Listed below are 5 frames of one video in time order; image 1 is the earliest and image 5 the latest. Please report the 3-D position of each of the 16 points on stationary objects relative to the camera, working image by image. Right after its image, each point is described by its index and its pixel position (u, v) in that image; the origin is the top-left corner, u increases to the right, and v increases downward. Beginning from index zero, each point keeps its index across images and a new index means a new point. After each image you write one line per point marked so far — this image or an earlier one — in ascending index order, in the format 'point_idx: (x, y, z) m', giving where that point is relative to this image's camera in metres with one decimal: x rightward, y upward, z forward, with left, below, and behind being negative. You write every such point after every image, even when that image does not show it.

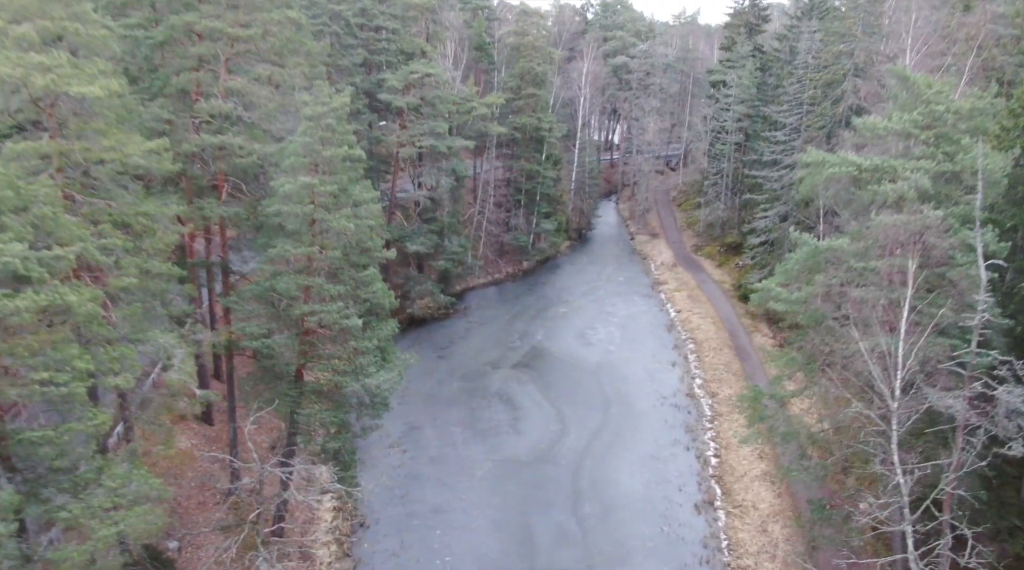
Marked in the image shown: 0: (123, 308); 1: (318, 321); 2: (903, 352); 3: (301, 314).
0: (-7.2, -0.4, +15.5) m
1: (-4.4, -0.8, +18.9) m
2: (+6.9, -1.2, +14.8) m
3: (-4.7, -0.6, +18.6) m
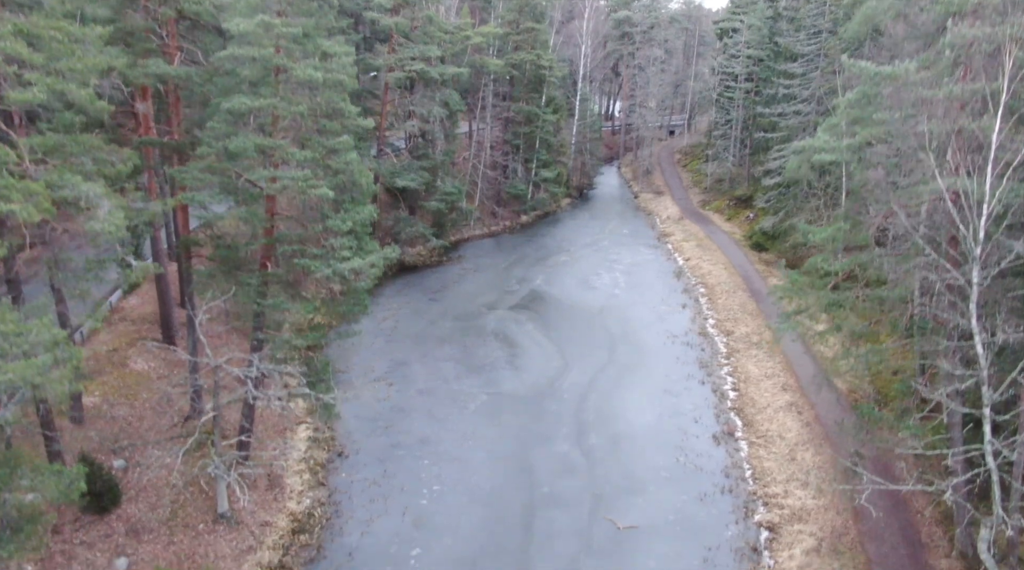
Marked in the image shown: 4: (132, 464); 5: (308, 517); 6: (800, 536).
0: (-7.3, +2.2, +12.7) m
1: (-4.5, +1.8, +16.1) m
2: (+6.8, +1.5, +12.1) m
3: (-4.8, +2.0, +15.8) m
4: (-8.4, -4.0, +18.6) m
5: (-4.6, -5.3, +19.2) m
6: (+6.3, -5.5, +18.4) m
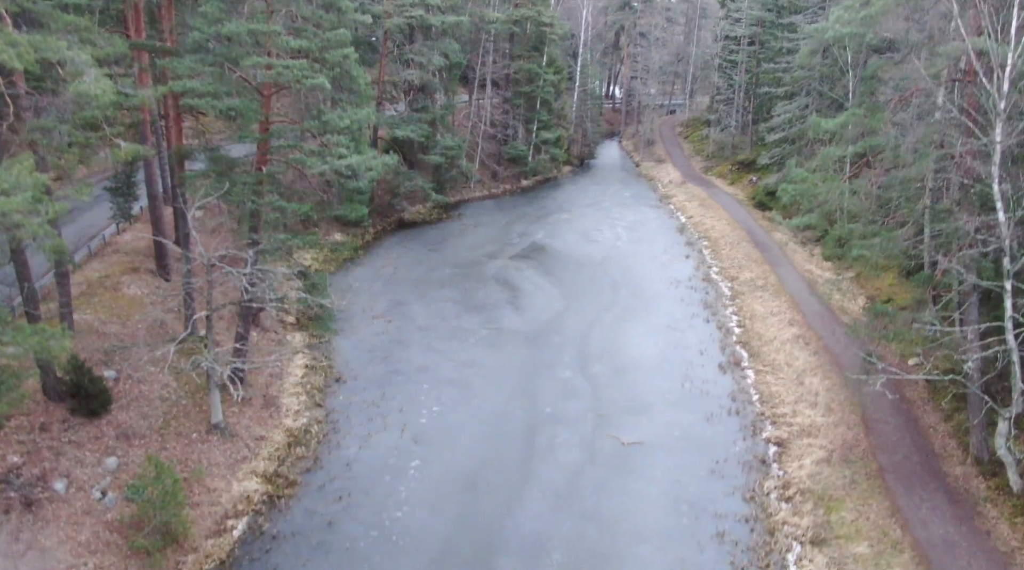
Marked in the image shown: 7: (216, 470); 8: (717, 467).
0: (-7.2, +4.2, +12.2) m
1: (-4.4, +3.8, +15.6) m
2: (+6.9, +3.4, +11.6) m
3: (-4.7, +4.0, +15.3) m
4: (-8.3, -2.0, +18.1) m
5: (-4.6, -3.3, +18.7) m
6: (+6.4, -3.5, +17.9) m
7: (-5.8, -3.6, +16.4) m
8: (+4.3, -3.8, +17.7) m
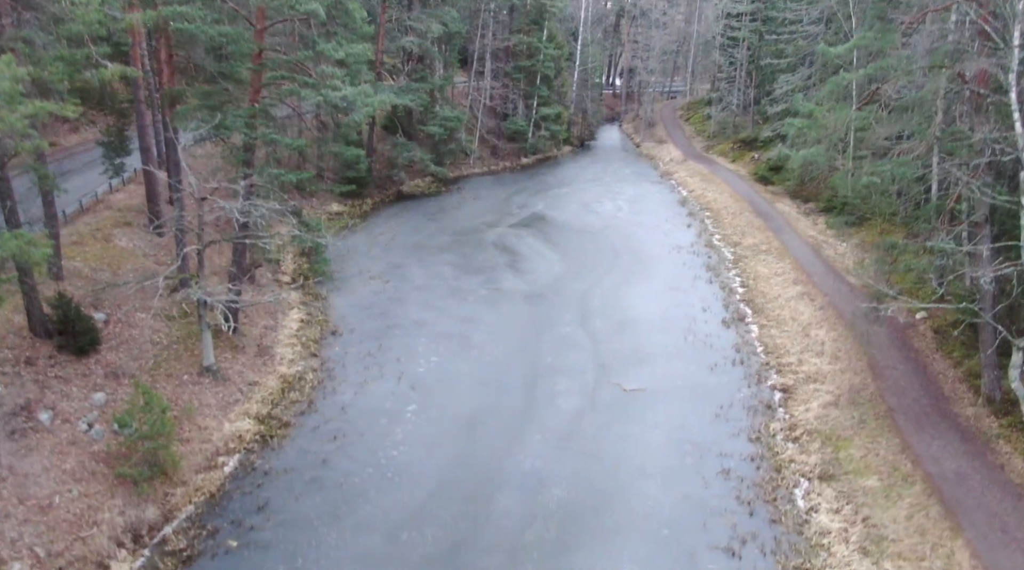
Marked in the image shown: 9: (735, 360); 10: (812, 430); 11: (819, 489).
0: (-7.2, +5.4, +11.8) m
1: (-4.4, +5.1, +15.2) m
2: (+6.9, +4.7, +11.1) m
3: (-4.7, +5.2, +14.9) m
4: (-8.4, -0.7, +17.6) m
5: (-4.6, -2.1, +18.3) m
6: (+6.3, -2.3, +17.5) m
7: (-5.8, -2.4, +15.9) m
8: (+4.3, -2.6, +17.3) m
9: (+5.3, -1.8, +19.8) m
10: (+5.7, -2.7, +15.9) m
11: (+5.2, -3.4, +14.1) m
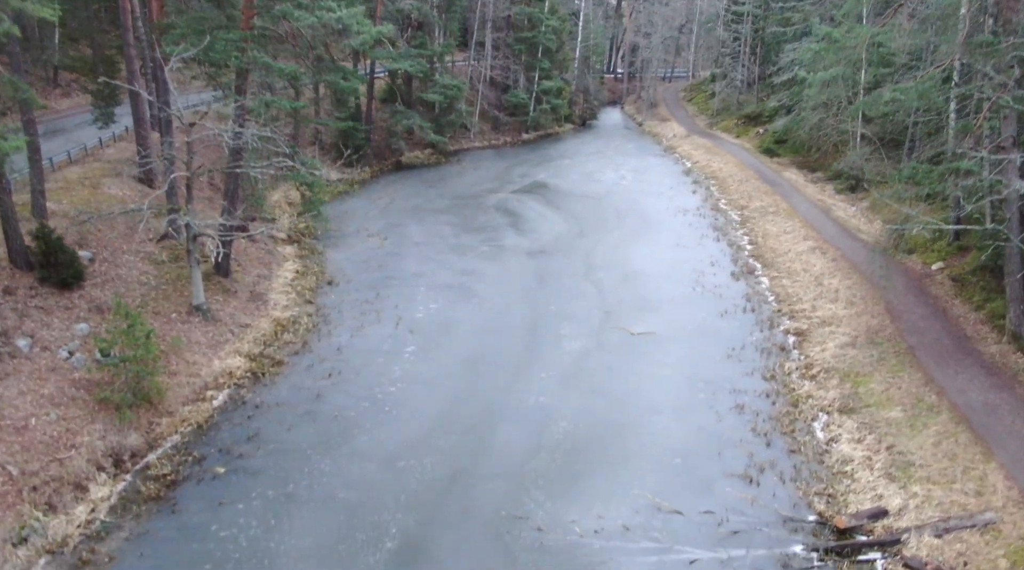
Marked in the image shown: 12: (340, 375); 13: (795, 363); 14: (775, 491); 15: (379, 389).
0: (-7.2, +6.7, +11.1) m
1: (-4.4, +6.3, +14.4) m
2: (+6.9, +5.9, +10.4) m
3: (-4.7, +6.5, +14.1) m
4: (-8.3, +0.6, +16.9) m
5: (-4.6, -0.8, +17.6) m
6: (+6.4, -1.0, +16.7) m
7: (-5.7, -1.1, +15.2) m
8: (+4.4, -1.3, +16.5) m
9: (+5.3, -0.5, +19.1) m
10: (+5.8, -1.5, +15.2) m
11: (+5.2, -2.2, +13.4) m
12: (-3.1, -1.7, +15.2) m
13: (+5.3, -1.5, +15.8) m
14: (+3.8, -3.0, +12.1) m
15: (-2.3, -1.8, +14.7) m
